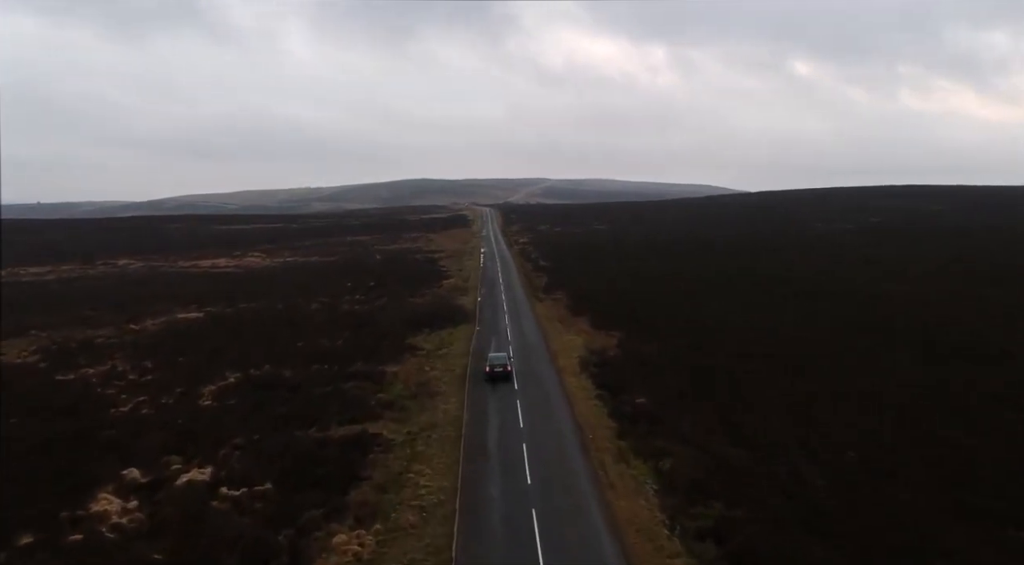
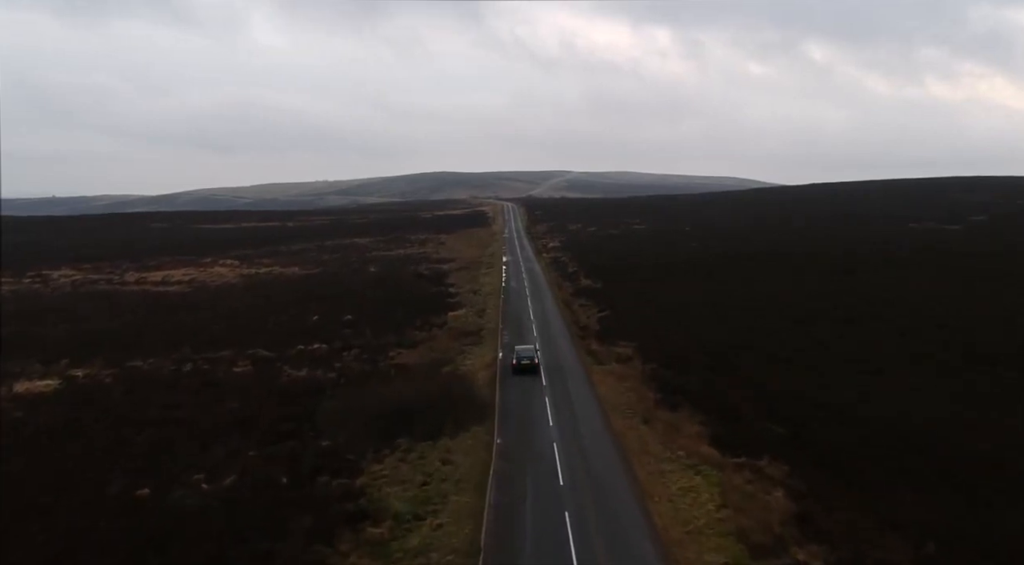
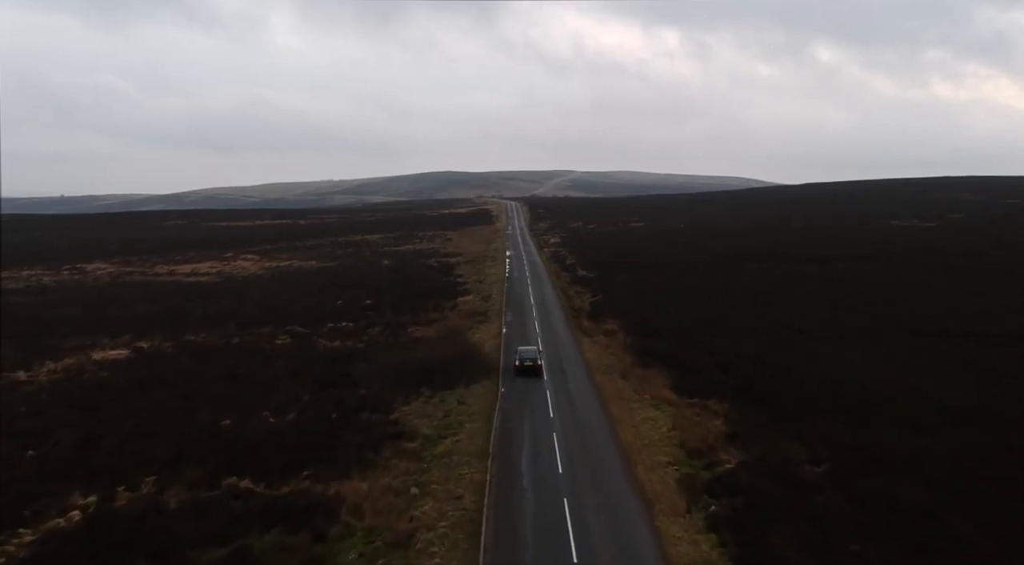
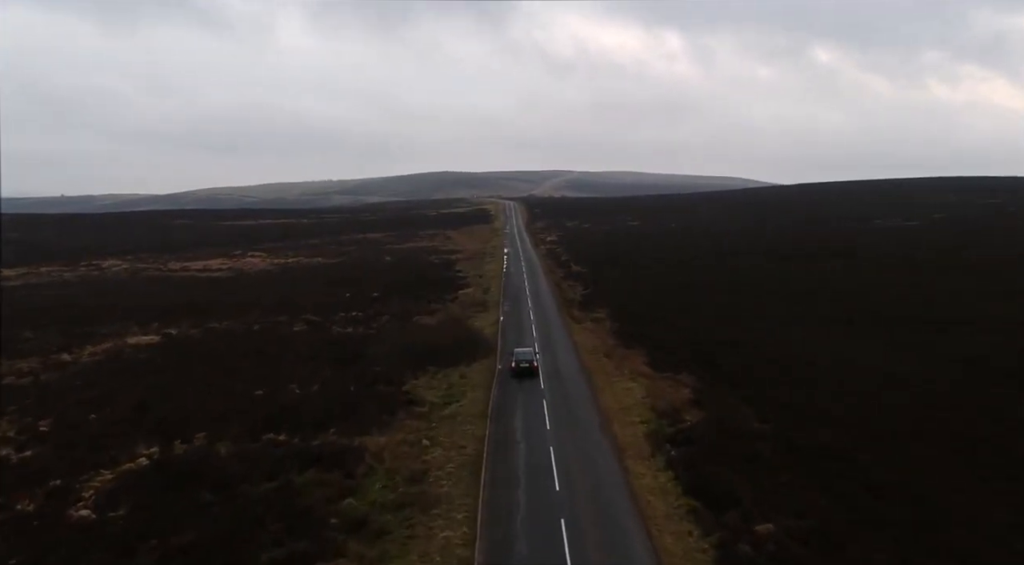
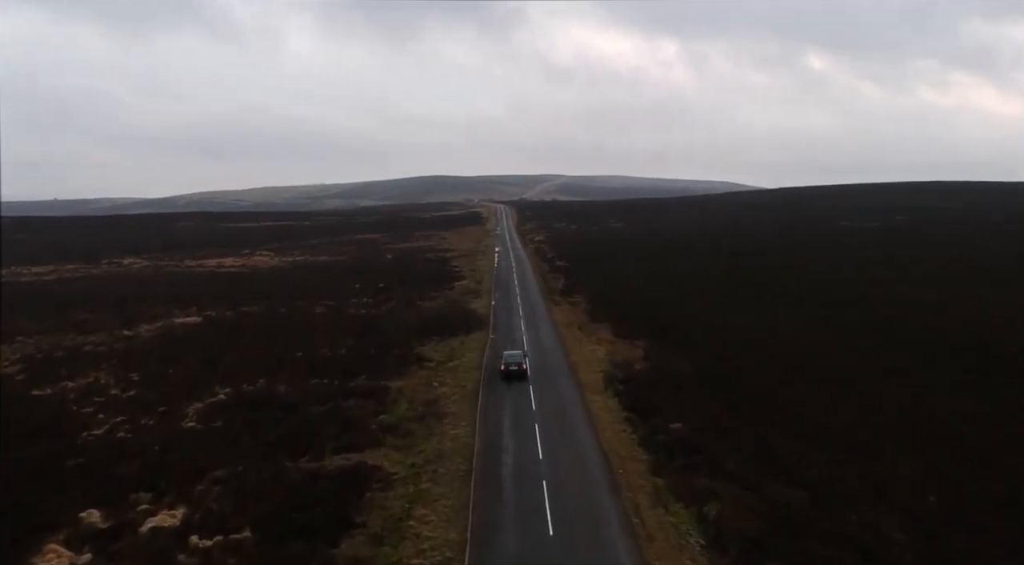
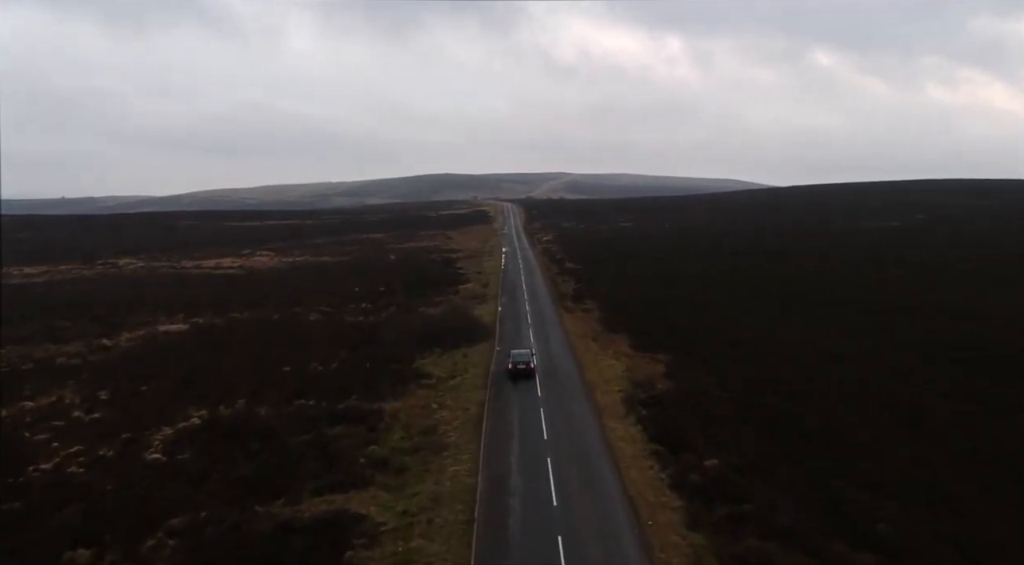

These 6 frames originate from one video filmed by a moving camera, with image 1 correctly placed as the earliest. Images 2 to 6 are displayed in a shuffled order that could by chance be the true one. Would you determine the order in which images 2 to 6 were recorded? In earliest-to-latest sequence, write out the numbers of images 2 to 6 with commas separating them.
5, 6, 4, 3, 2
